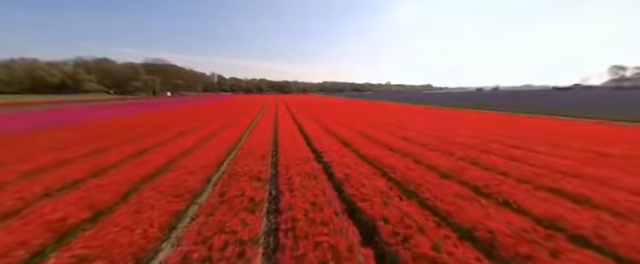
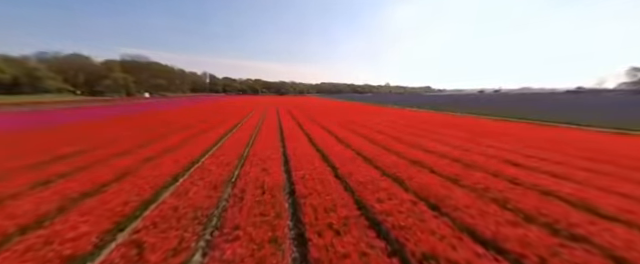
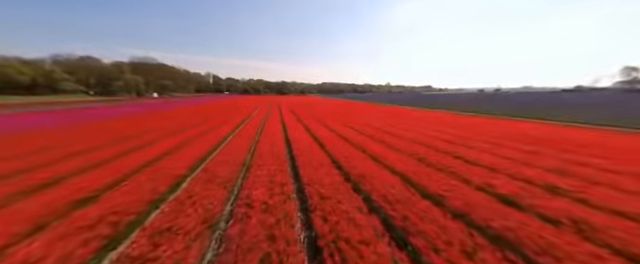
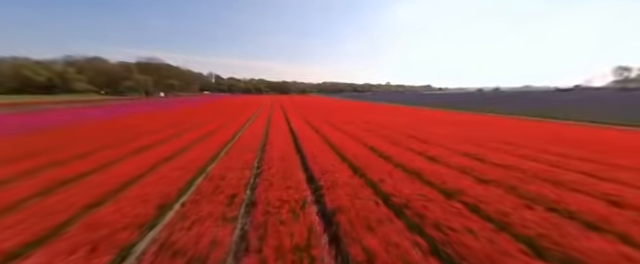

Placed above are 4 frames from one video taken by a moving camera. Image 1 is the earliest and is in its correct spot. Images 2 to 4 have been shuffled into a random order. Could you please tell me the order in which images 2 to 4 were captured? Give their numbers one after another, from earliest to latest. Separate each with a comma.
4, 3, 2
